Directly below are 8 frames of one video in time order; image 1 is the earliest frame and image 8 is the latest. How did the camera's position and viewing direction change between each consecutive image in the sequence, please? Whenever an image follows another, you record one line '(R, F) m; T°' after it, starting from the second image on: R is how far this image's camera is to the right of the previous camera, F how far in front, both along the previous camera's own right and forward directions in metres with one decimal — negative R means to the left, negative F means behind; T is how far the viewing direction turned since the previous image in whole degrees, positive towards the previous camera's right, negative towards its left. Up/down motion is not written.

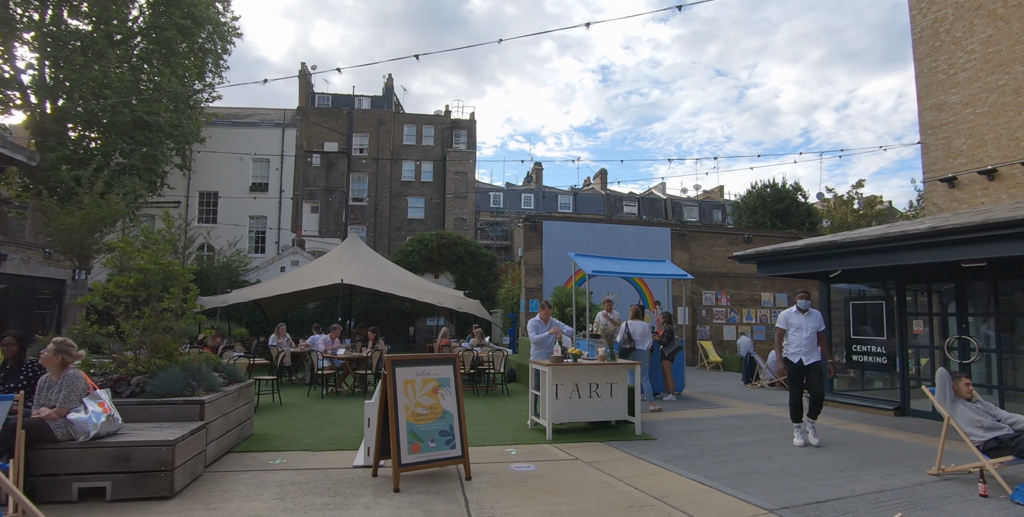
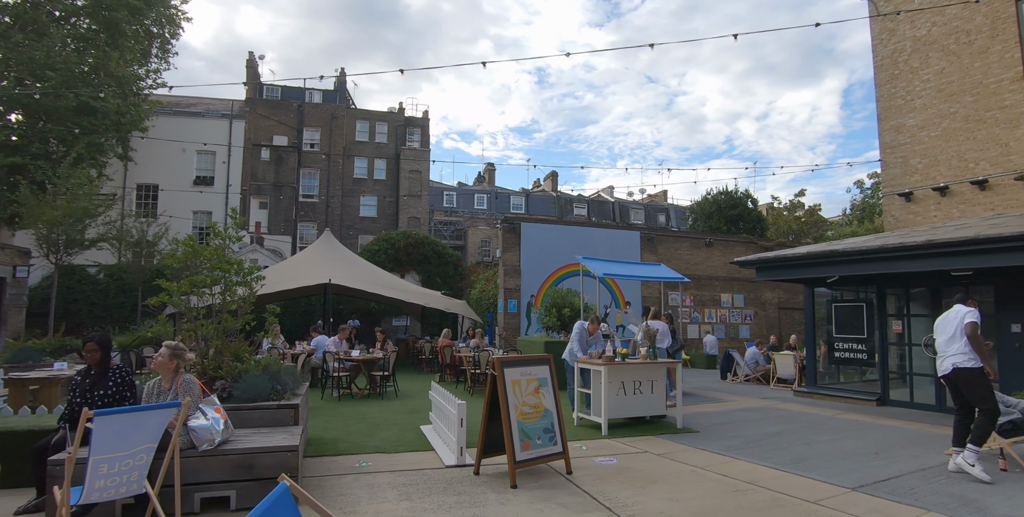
(-1.5, -0.1) m; +7°
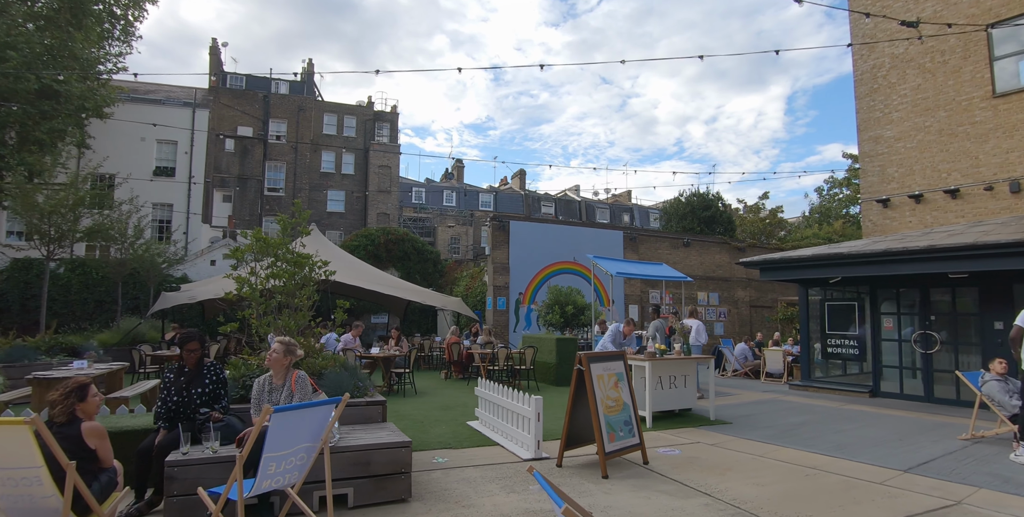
(-1.2, -0.1) m; +5°
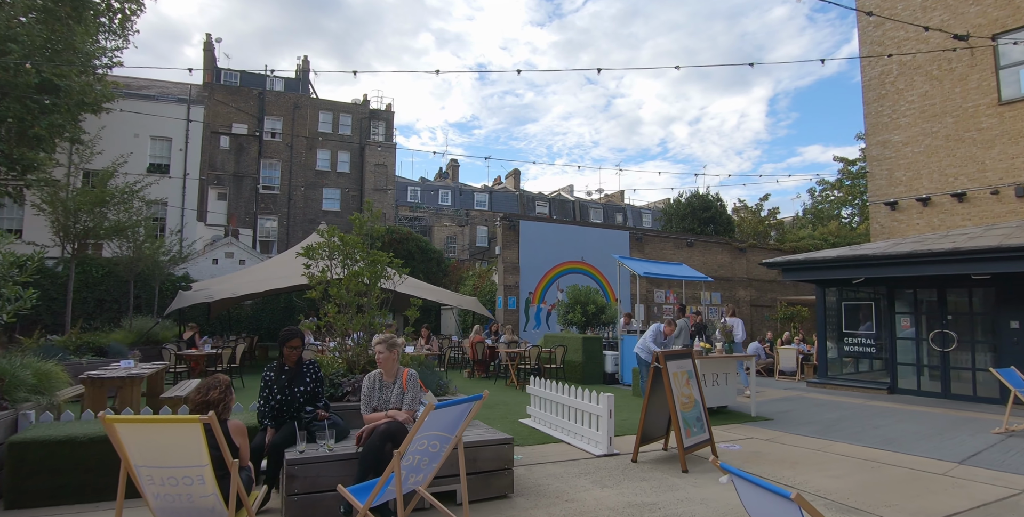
(-0.9, -0.1) m; +2°
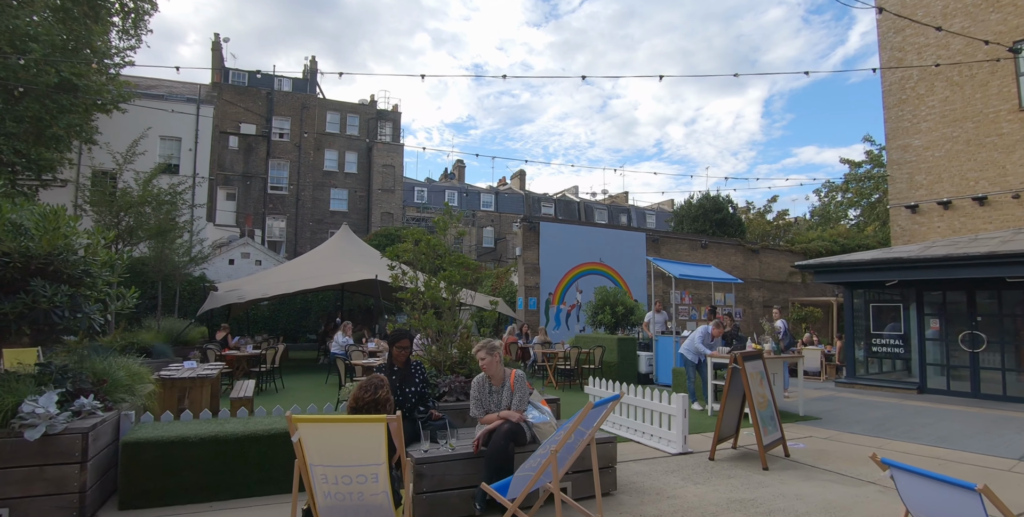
(-0.9, -0.2) m; 0°
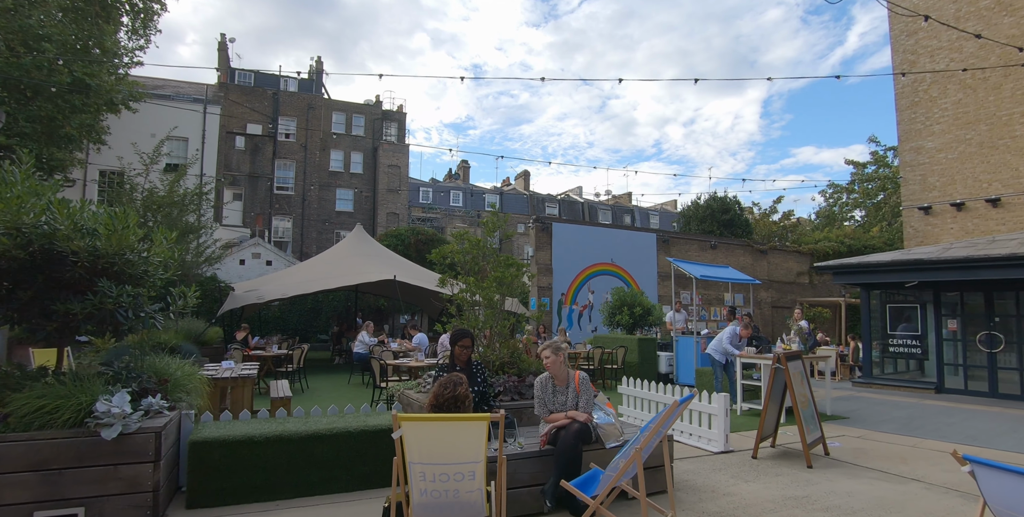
(-0.5, -0.1) m; 0°
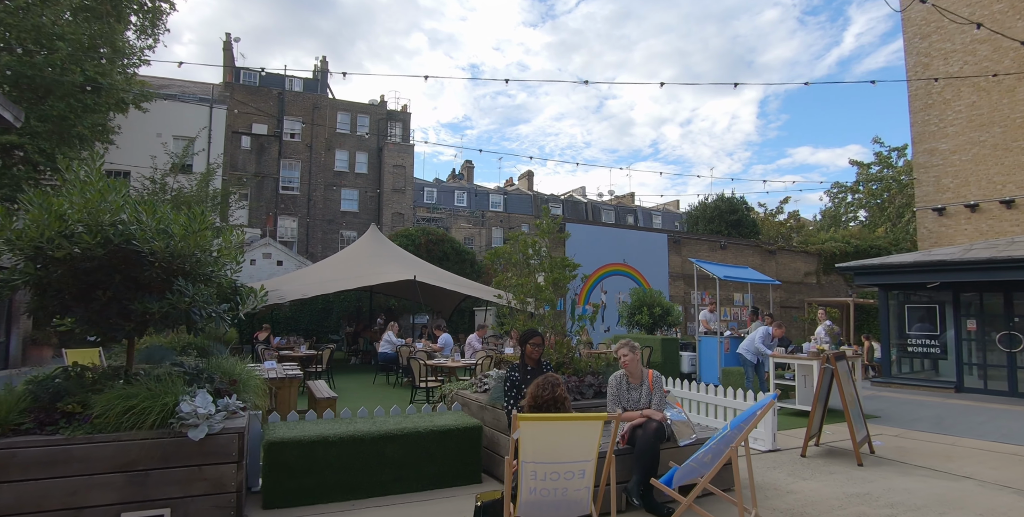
(-0.6, -0.1) m; 0°
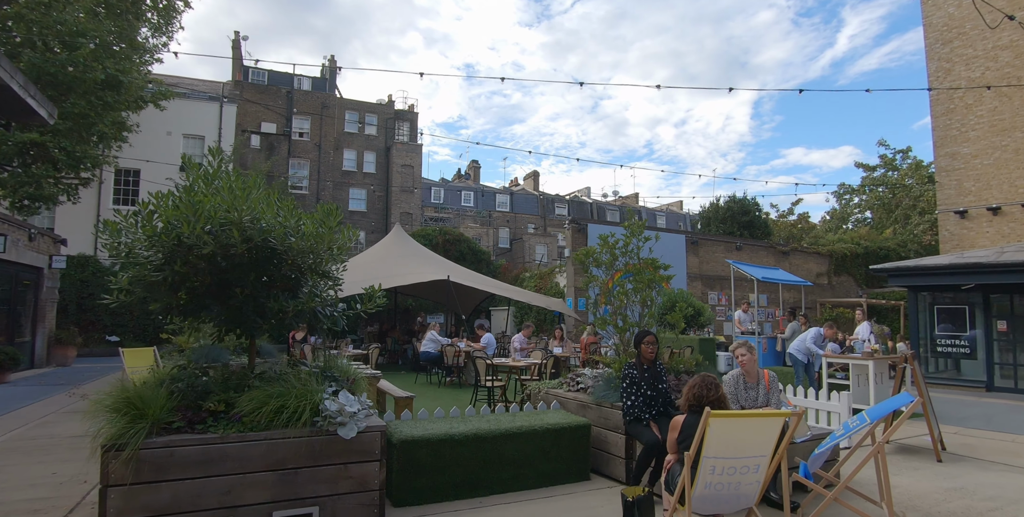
(-1.0, -0.2) m; +1°
